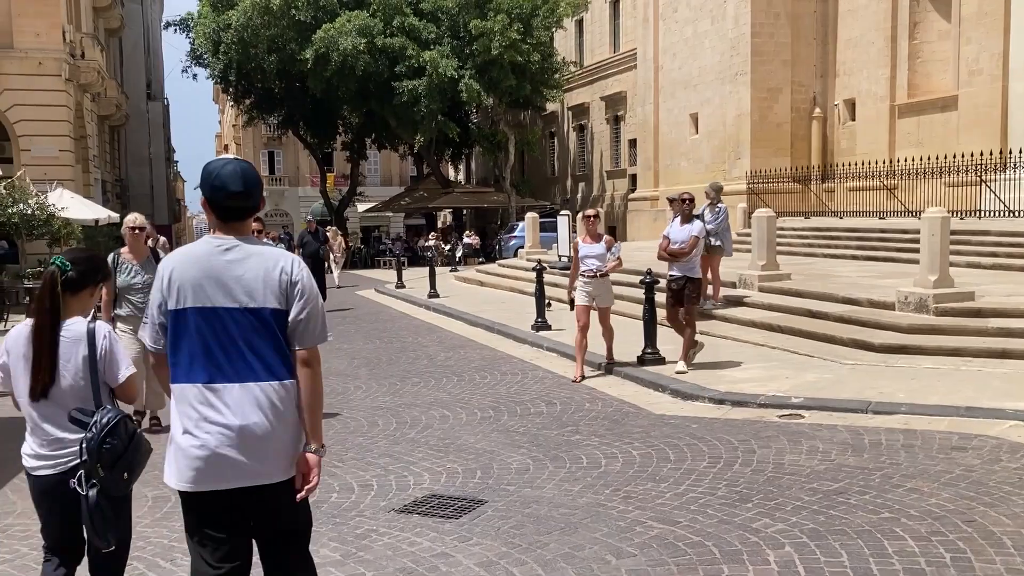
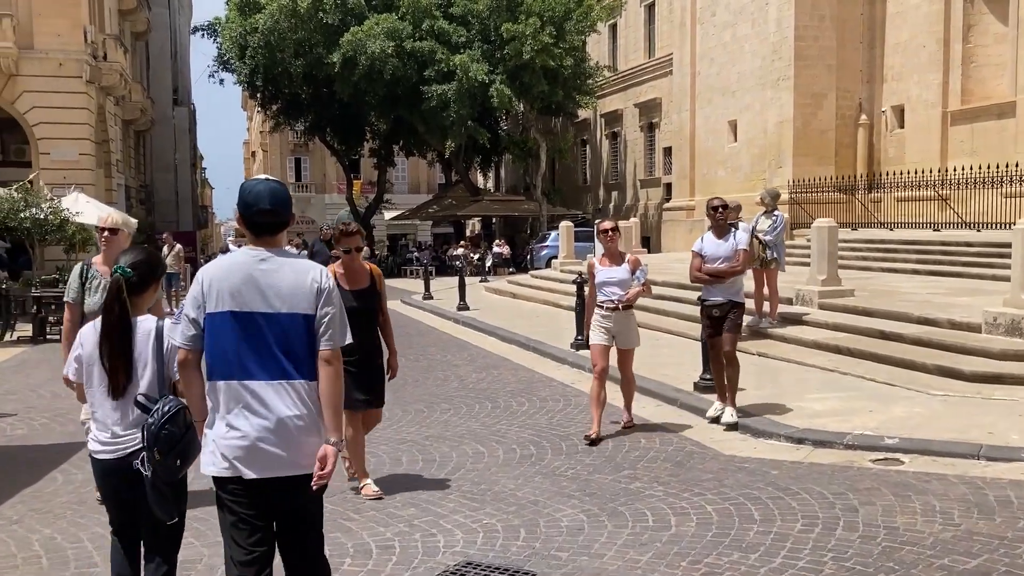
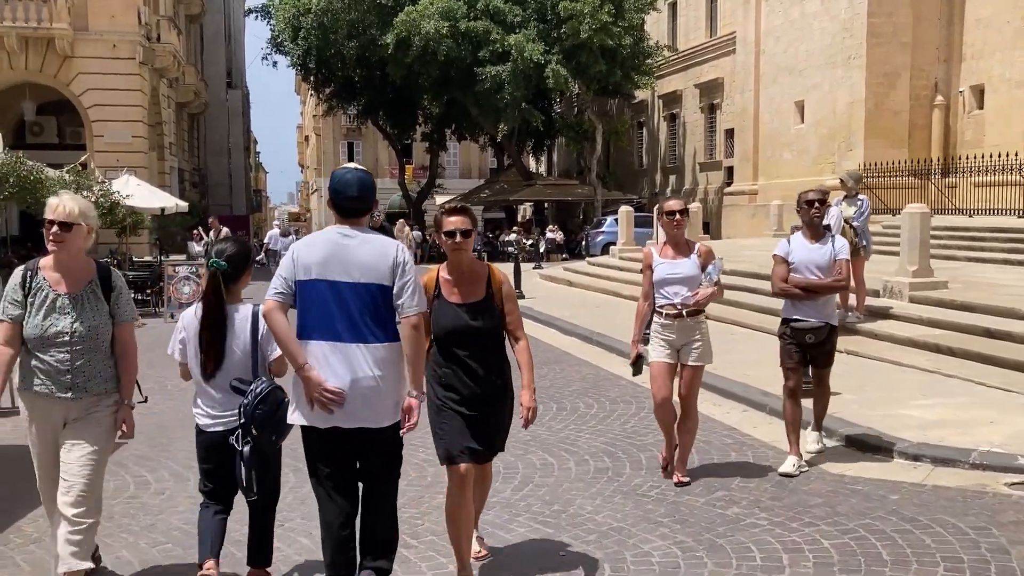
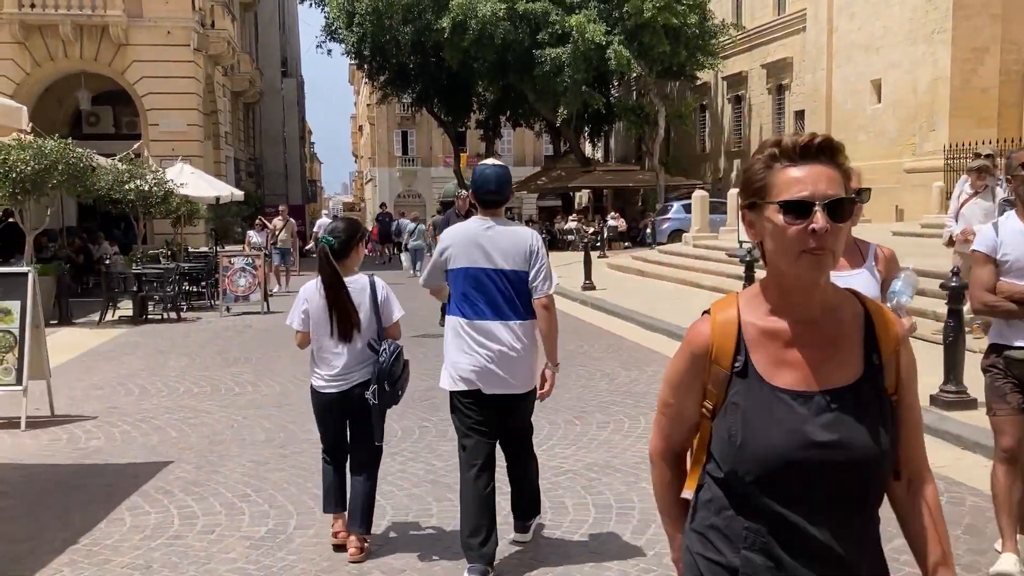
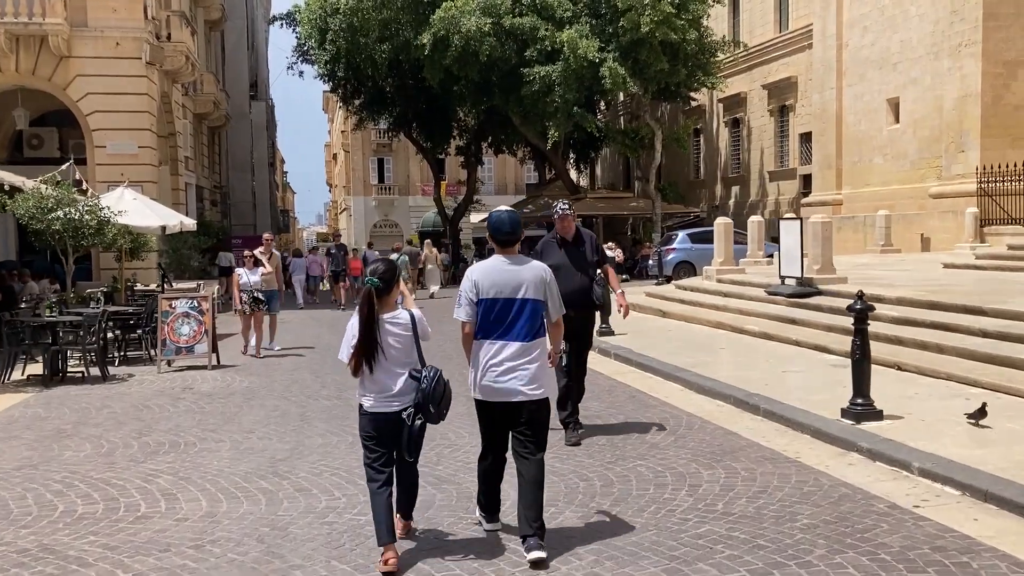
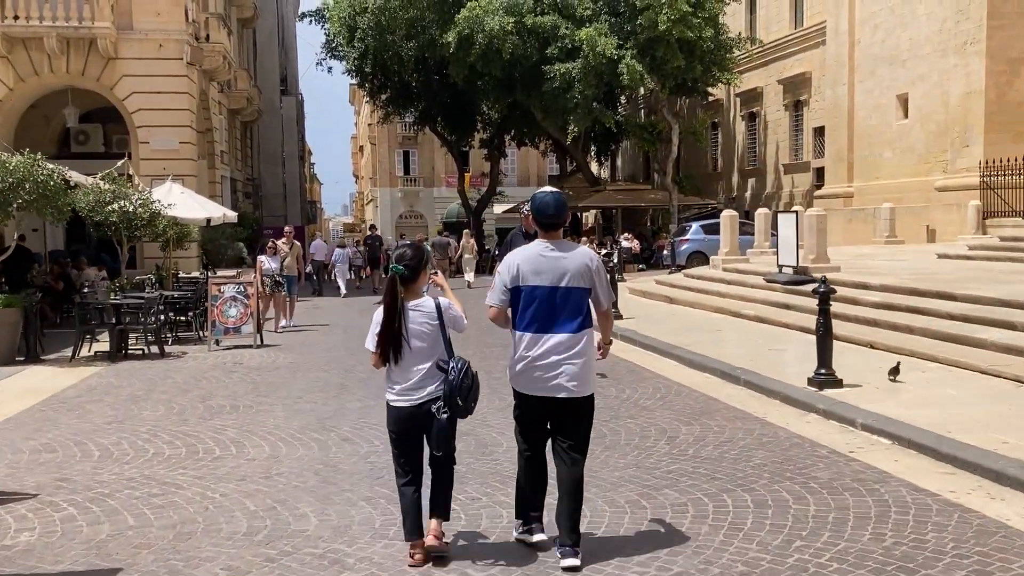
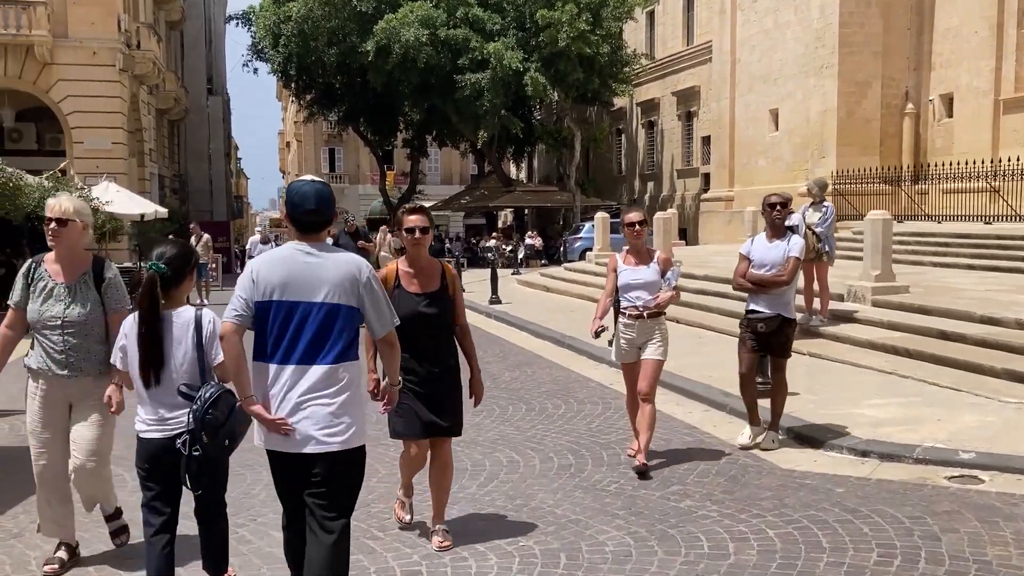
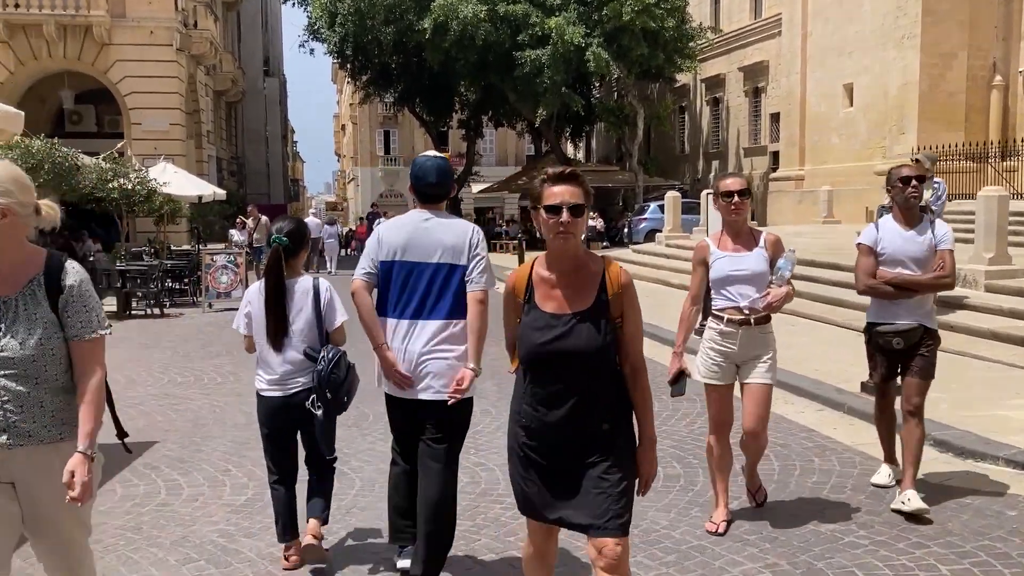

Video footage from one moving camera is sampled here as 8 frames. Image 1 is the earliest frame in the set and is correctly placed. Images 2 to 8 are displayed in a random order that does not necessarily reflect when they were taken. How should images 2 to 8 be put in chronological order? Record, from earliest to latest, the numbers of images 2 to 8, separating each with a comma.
2, 7, 3, 8, 4, 6, 5
